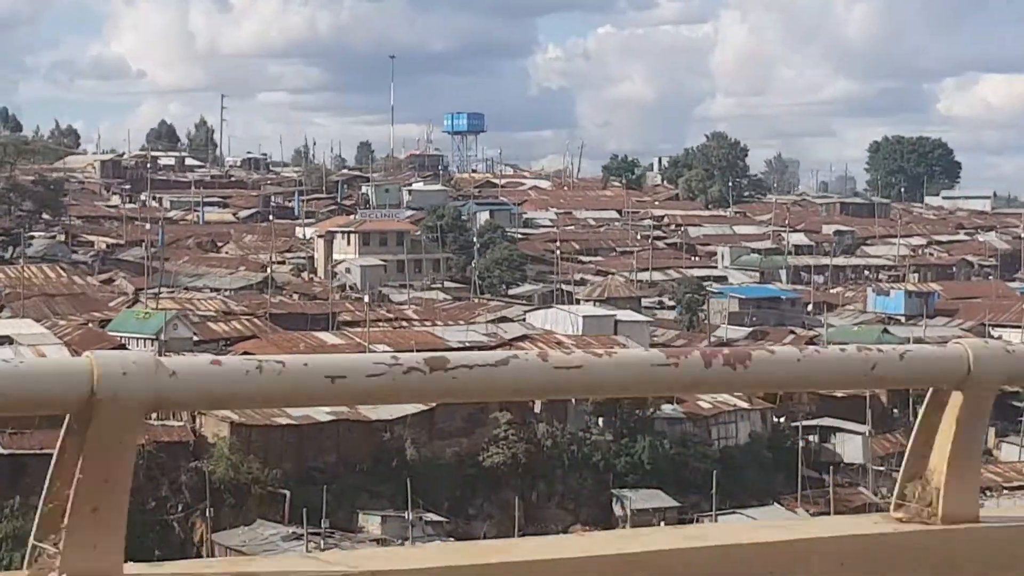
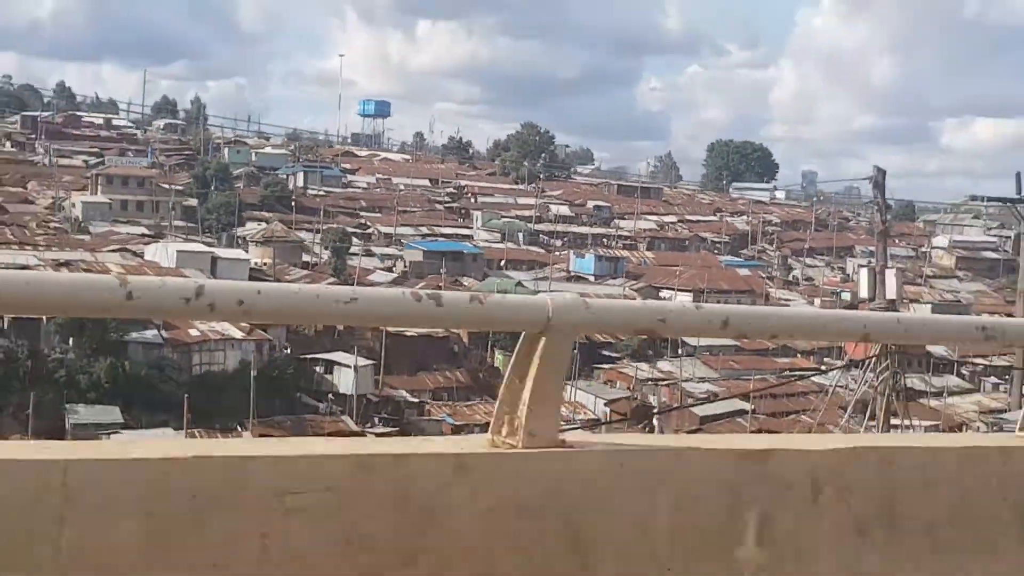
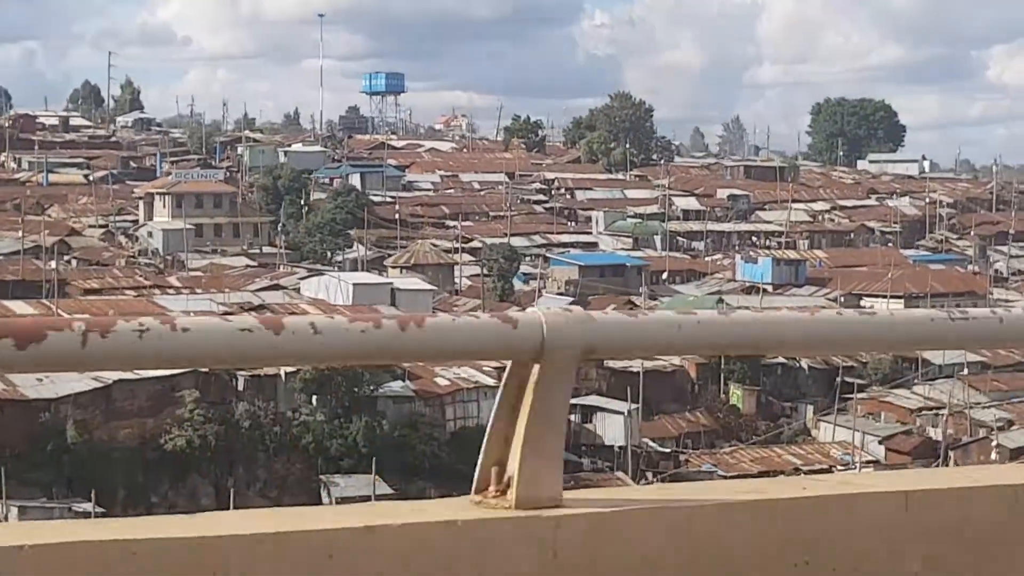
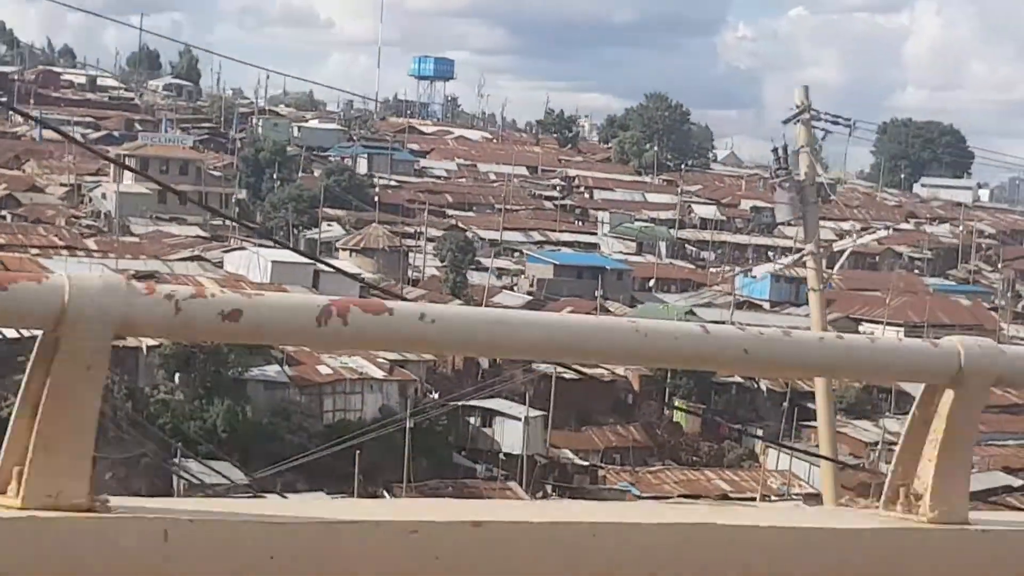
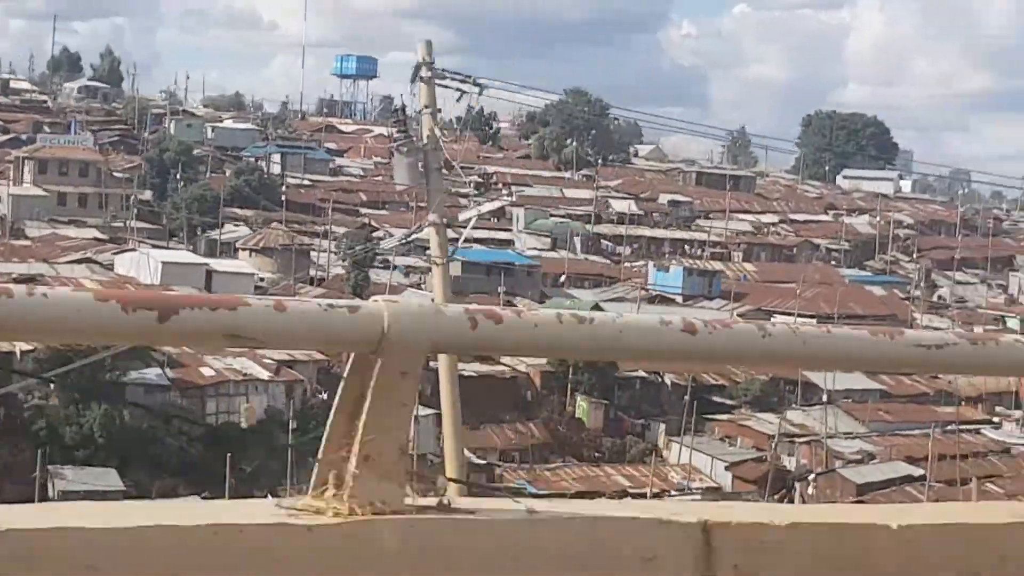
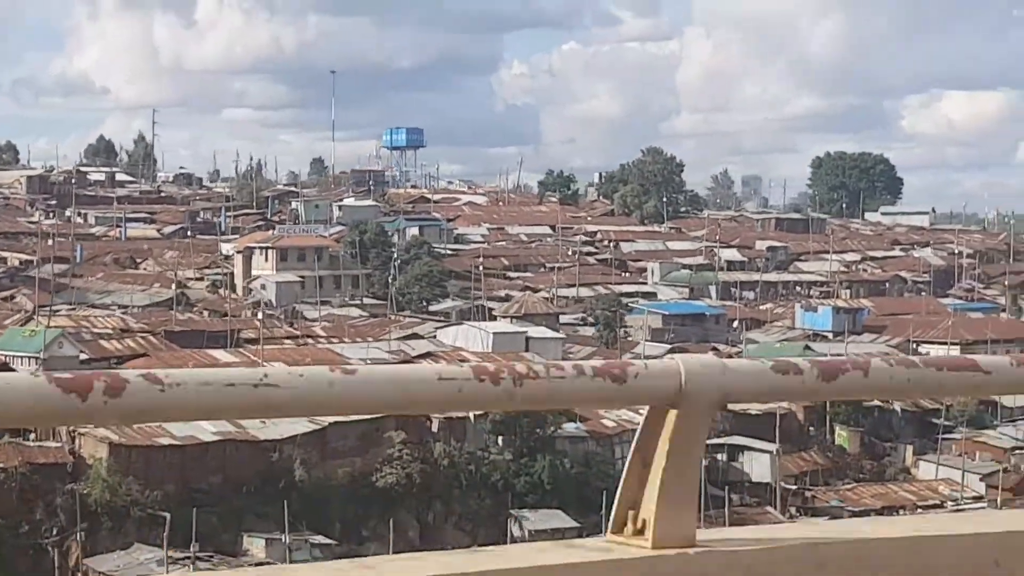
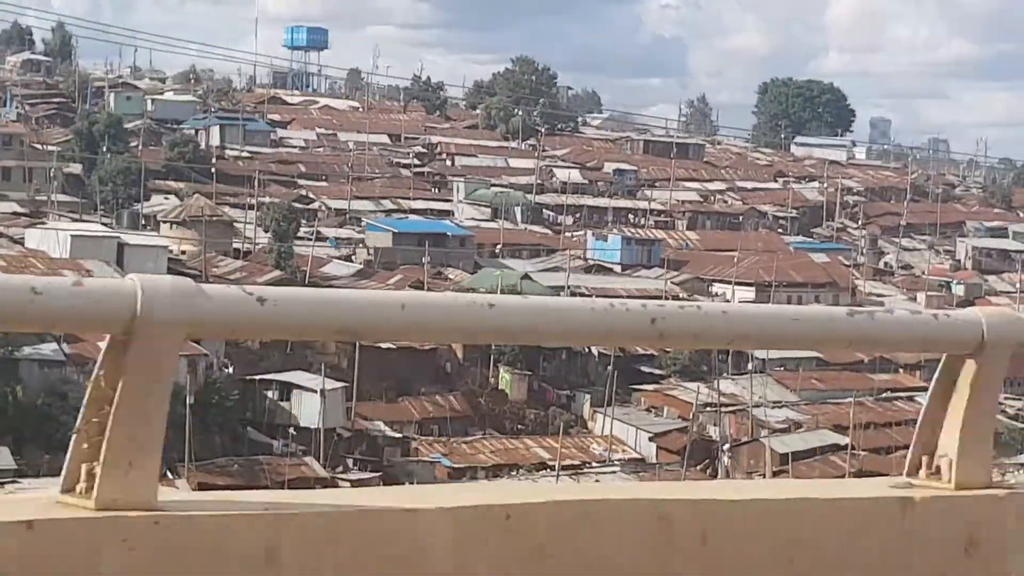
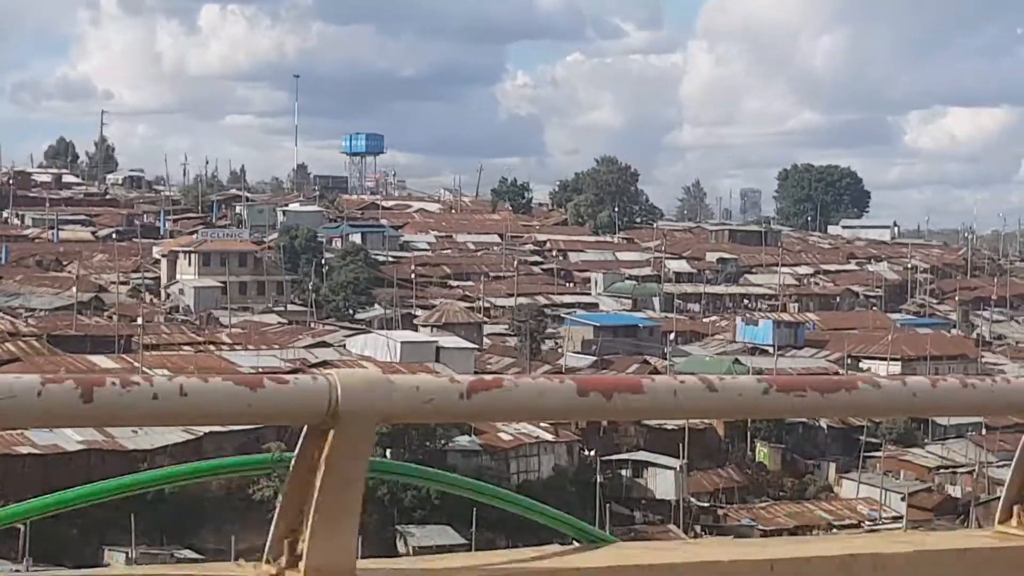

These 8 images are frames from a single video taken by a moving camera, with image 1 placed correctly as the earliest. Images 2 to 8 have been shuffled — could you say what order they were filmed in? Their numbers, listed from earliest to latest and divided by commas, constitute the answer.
6, 8, 3, 4, 5, 7, 2
